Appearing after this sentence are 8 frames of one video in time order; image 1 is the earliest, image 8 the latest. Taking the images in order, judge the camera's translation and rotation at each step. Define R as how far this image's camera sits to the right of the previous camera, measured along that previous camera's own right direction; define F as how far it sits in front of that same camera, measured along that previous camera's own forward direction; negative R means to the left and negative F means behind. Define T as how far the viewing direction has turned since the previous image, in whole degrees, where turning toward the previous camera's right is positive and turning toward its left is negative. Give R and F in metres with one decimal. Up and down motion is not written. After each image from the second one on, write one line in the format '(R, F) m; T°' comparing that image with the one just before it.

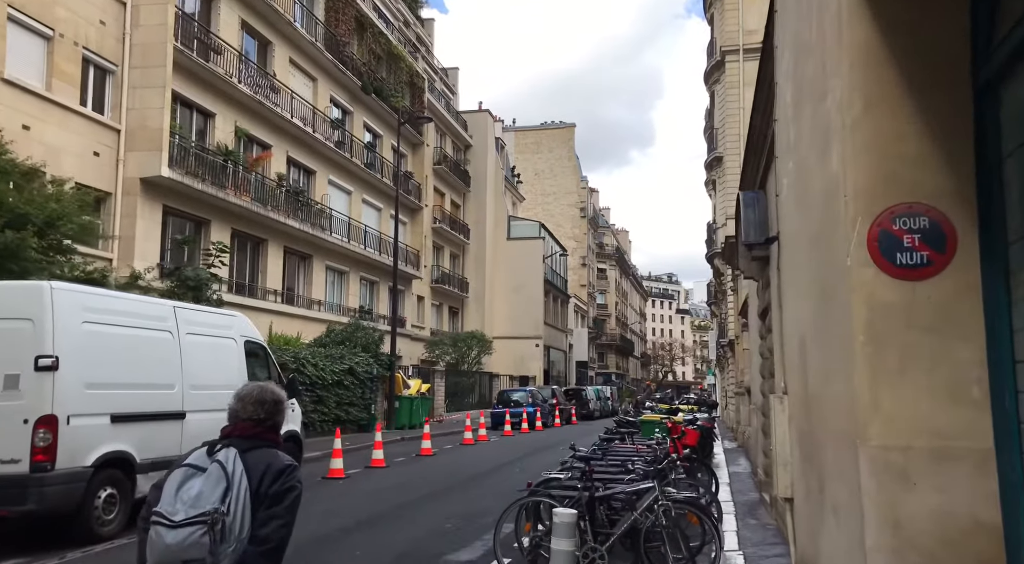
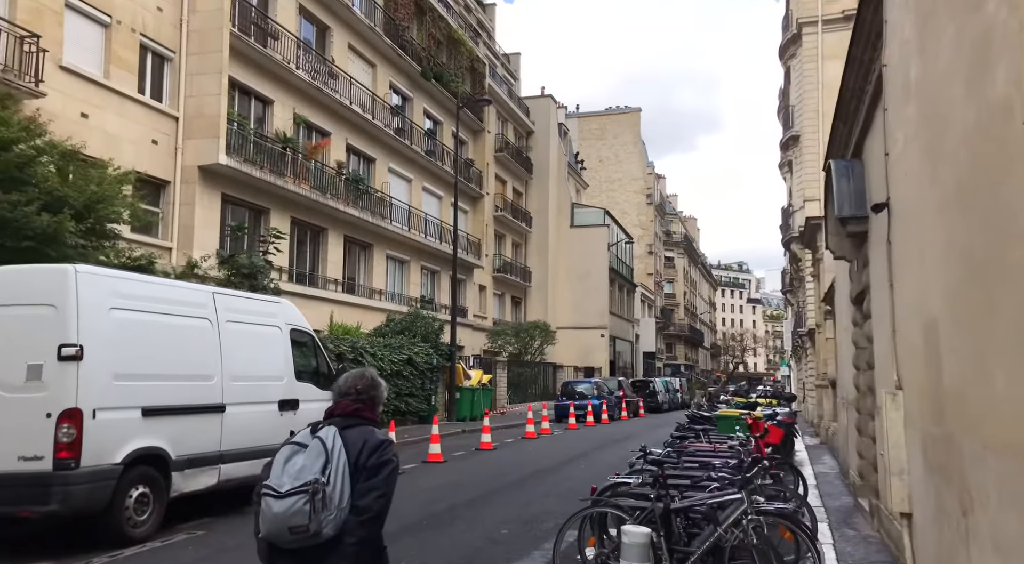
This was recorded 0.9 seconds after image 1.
(0.0, +0.9) m; -5°
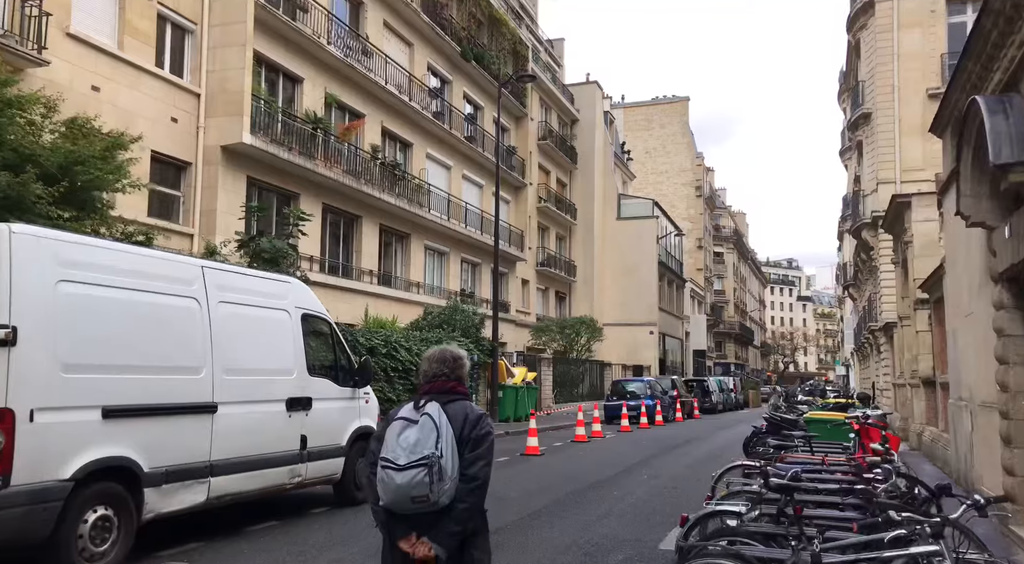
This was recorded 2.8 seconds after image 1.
(-0.1, +1.7) m; -3°
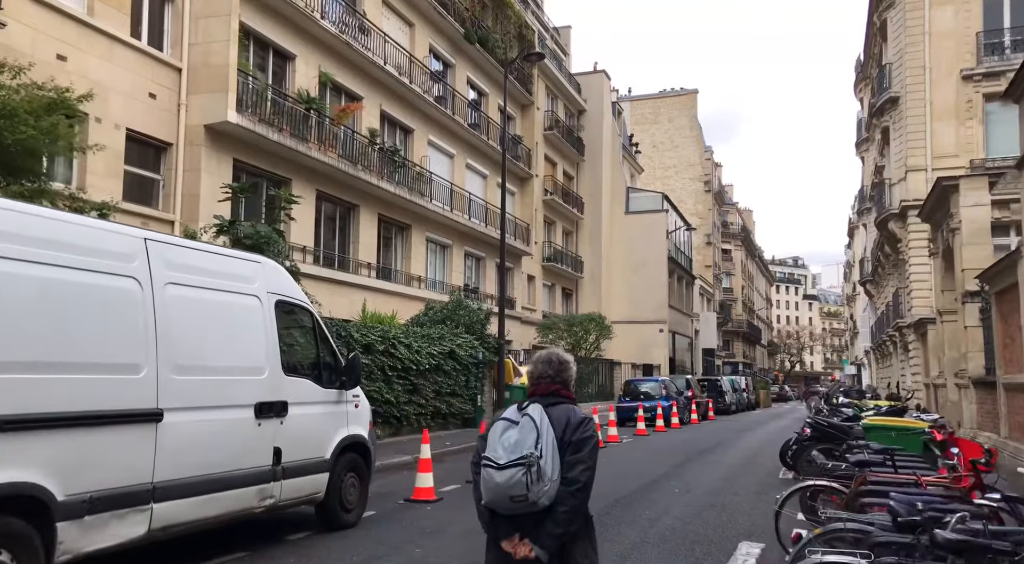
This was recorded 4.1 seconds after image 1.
(-0.1, +1.5) m; 0°
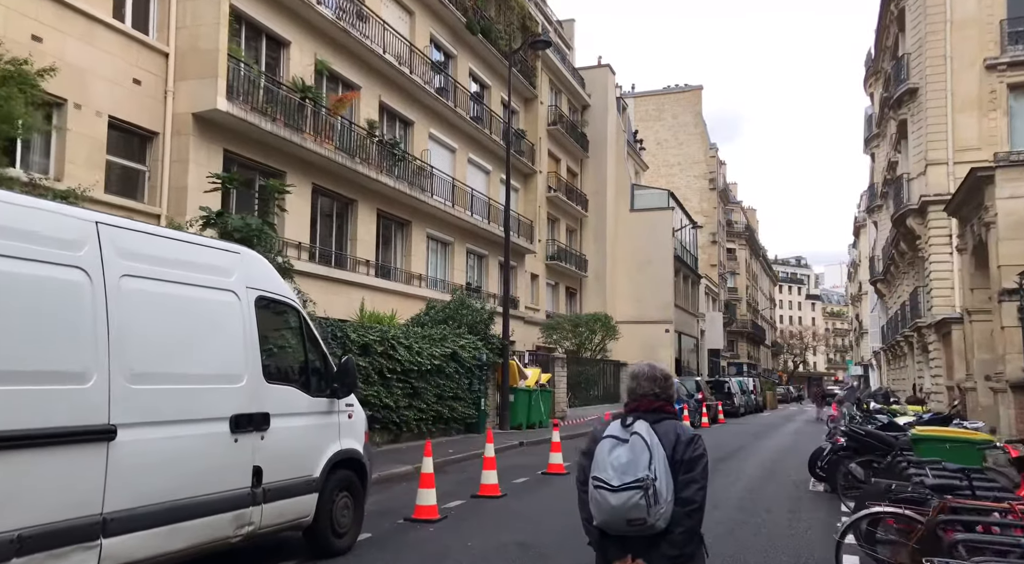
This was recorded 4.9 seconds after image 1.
(-0.1, +0.9) m; 0°
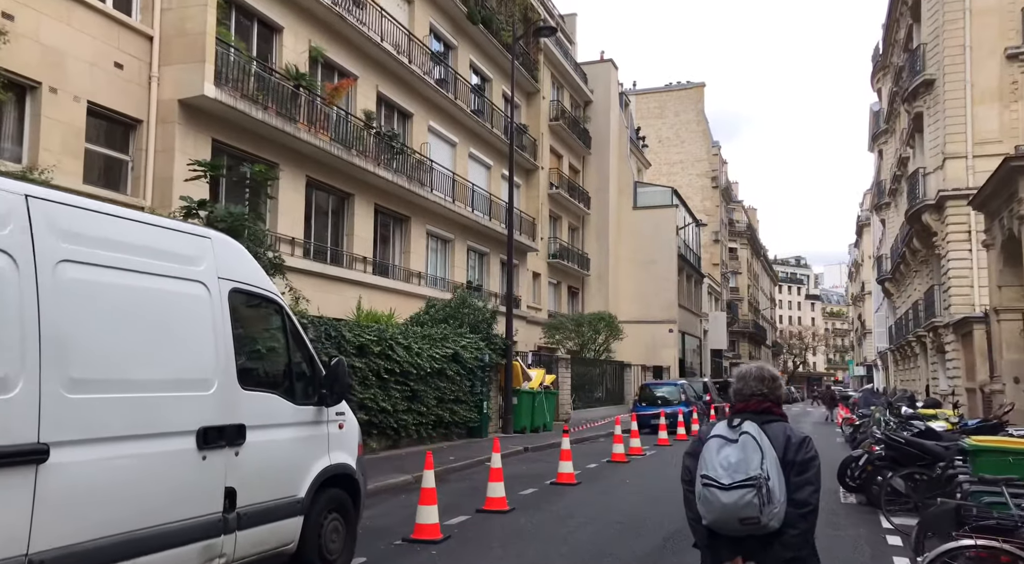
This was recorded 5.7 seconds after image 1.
(-0.1, +0.9) m; 0°
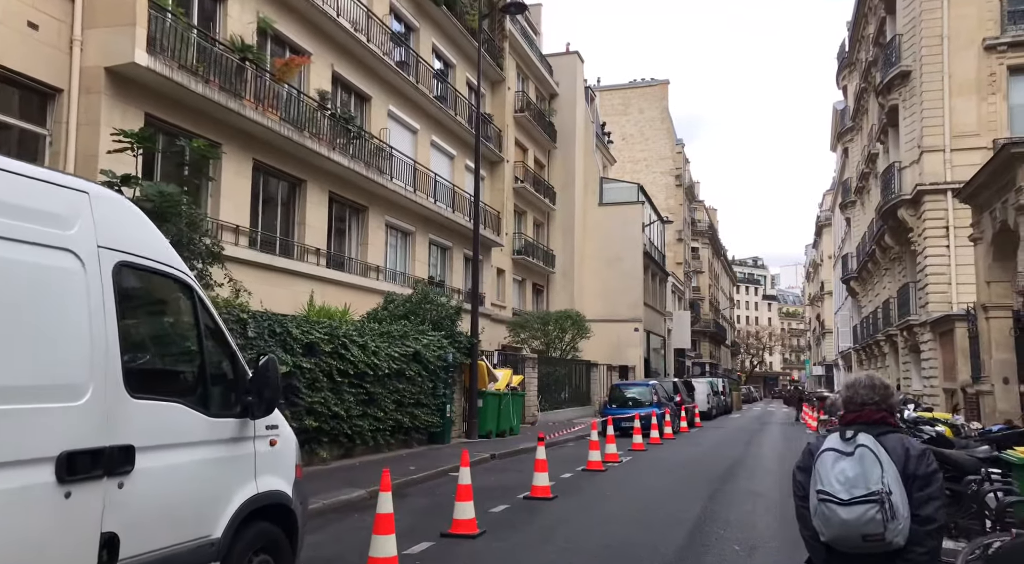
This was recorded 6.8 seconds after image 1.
(-0.1, +1.3) m; +3°
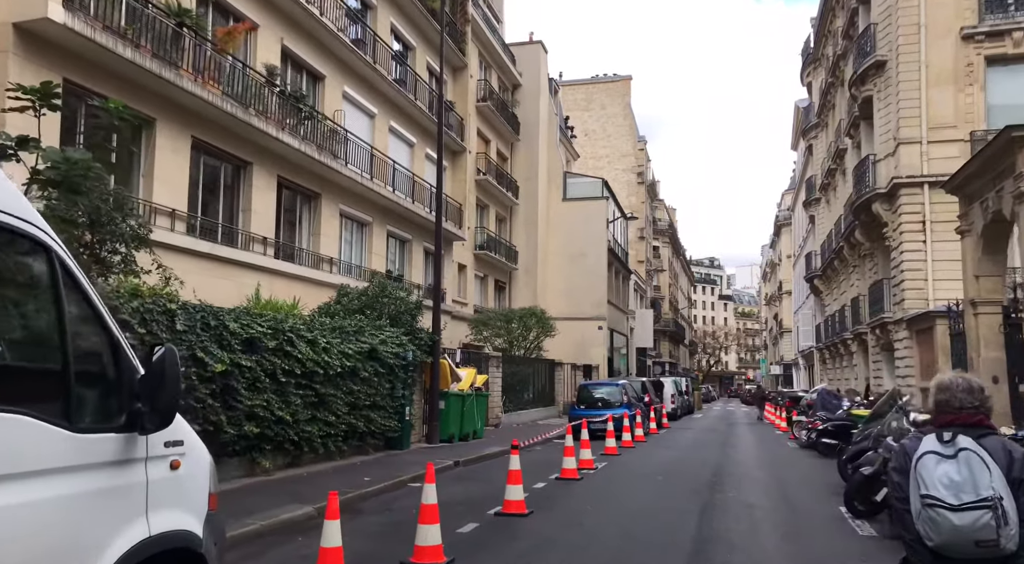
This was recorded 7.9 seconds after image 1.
(-0.1, +1.2) m; +3°
